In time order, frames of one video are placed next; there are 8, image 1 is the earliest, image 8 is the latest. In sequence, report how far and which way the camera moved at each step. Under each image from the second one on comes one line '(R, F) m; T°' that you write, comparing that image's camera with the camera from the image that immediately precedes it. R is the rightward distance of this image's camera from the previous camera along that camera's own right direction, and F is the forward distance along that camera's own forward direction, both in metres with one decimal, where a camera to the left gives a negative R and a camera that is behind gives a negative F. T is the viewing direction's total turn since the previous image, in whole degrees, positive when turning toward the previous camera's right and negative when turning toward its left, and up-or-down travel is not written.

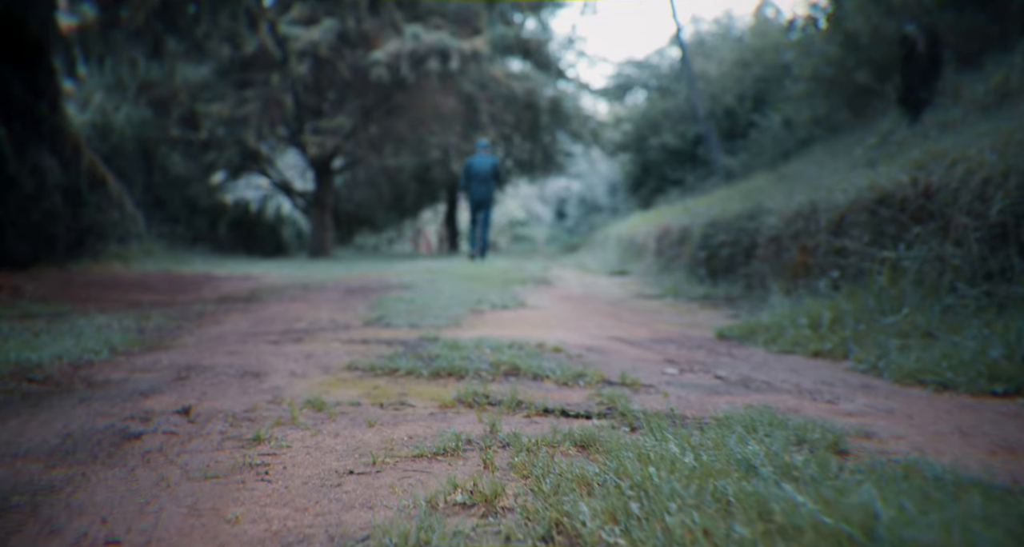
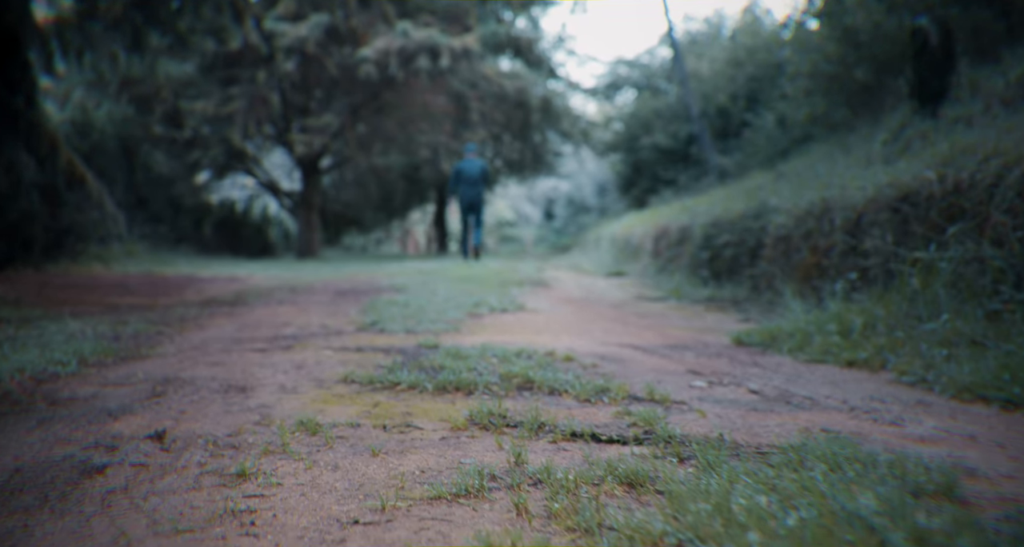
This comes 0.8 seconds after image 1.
(-0.1, +0.3) m; +1°
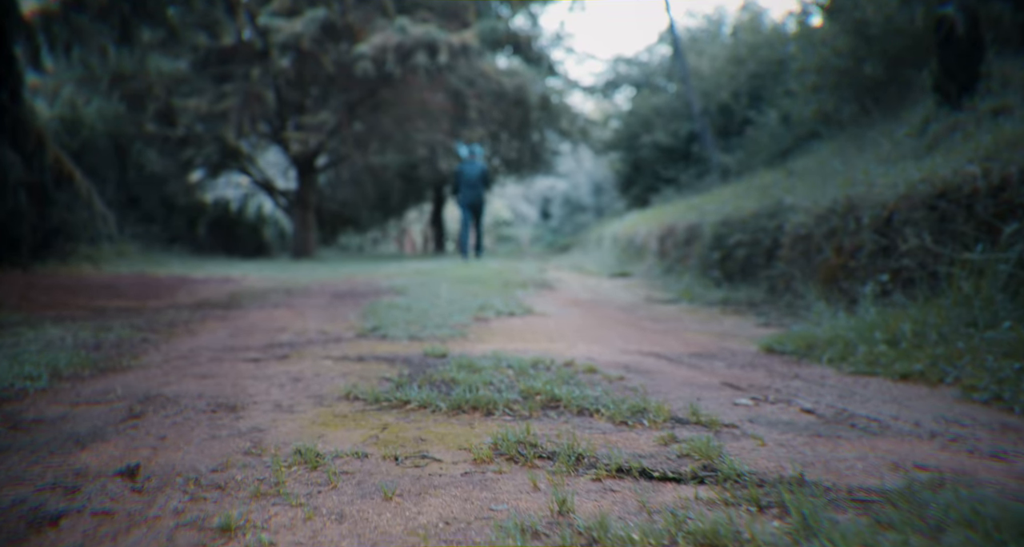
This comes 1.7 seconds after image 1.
(-0.1, +0.3) m; 0°
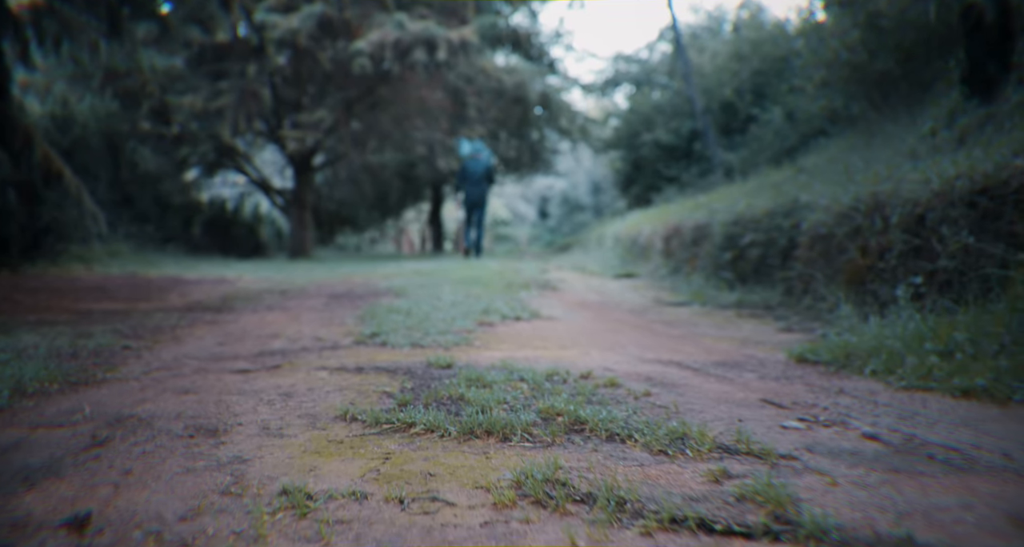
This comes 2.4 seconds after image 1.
(-0.1, +0.3) m; 0°
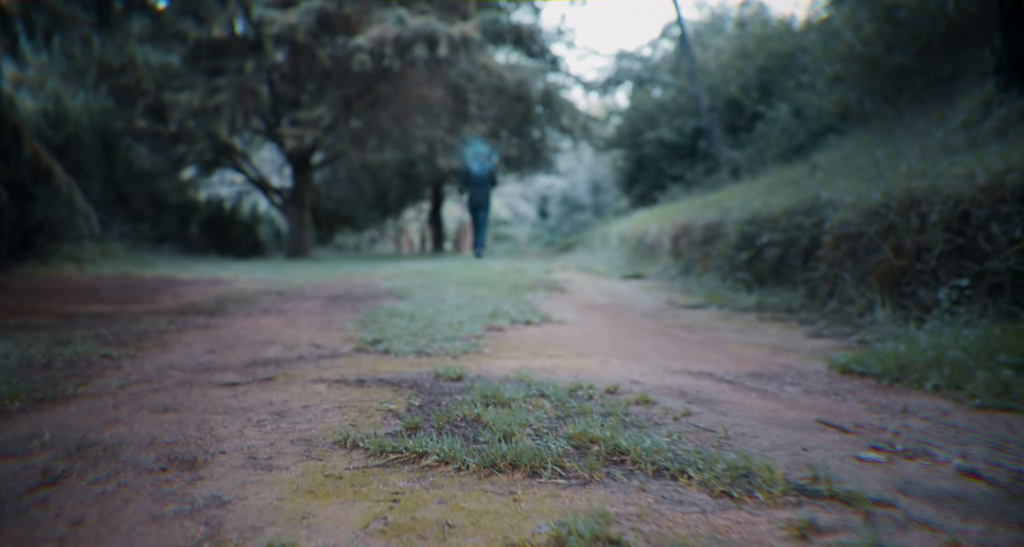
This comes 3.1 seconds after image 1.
(-0.1, +0.4) m; 0°
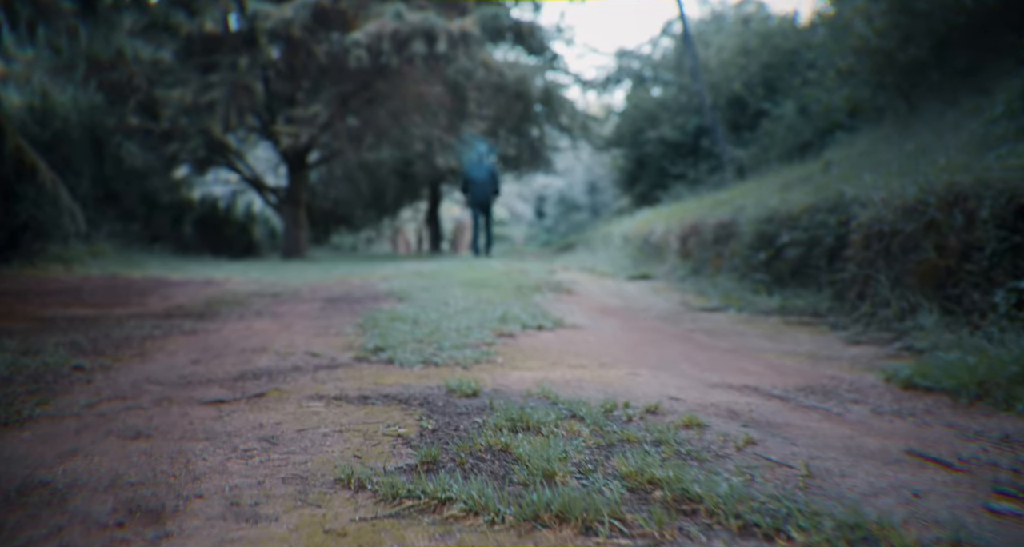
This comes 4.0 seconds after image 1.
(-0.1, +0.4) m; 0°
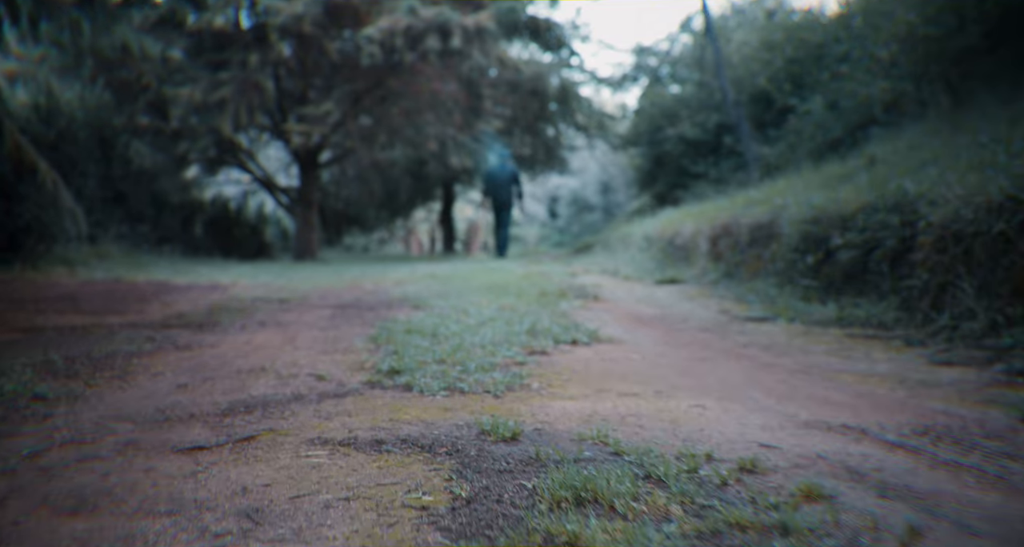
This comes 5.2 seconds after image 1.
(-0.1, +0.6) m; -1°
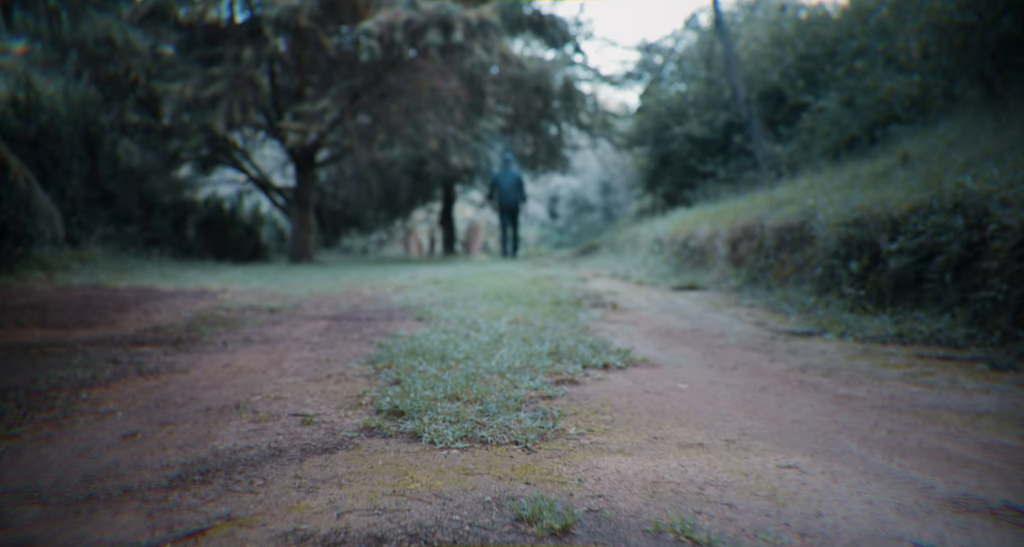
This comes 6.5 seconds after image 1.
(-0.1, +0.7) m; 0°
